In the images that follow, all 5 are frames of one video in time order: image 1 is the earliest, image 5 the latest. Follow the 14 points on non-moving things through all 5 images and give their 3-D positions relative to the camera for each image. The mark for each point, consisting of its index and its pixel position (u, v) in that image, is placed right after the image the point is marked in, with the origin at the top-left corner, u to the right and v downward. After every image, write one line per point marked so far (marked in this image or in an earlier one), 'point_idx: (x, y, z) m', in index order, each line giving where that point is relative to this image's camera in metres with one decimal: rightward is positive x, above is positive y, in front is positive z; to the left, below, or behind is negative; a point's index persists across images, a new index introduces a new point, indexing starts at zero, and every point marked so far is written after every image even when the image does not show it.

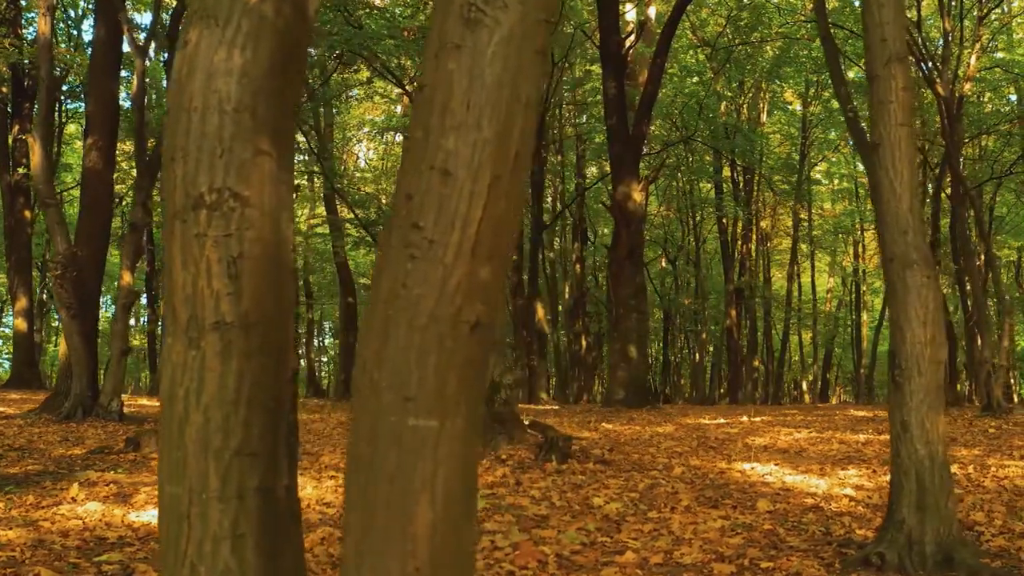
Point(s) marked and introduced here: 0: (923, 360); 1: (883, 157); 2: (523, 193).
0: (+2.0, -0.4, +3.6) m
1: (+1.9, +0.7, +3.8) m
2: (0.0, +0.2, +1.6) m
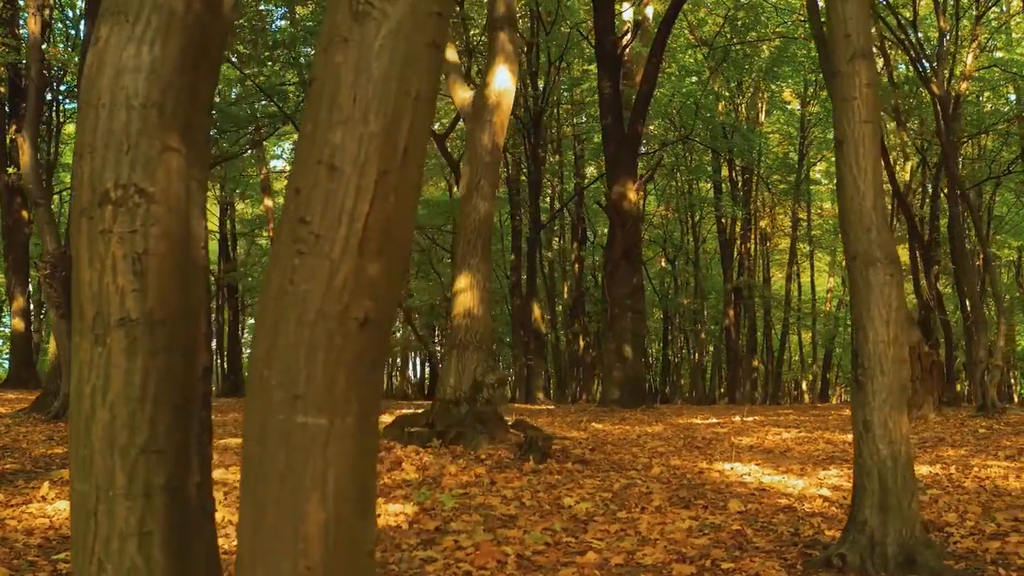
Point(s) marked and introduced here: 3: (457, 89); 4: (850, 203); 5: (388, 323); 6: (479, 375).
0: (+1.8, -0.3, +3.6) m
1: (+1.7, +0.7, +3.8) m
2: (-0.2, +0.2, +1.6) m
3: (-0.7, +2.3, +8.8) m
4: (+1.7, +0.4, +3.8) m
5: (-0.3, -0.1, +1.6) m
6: (-0.3, -0.9, +7.7) m
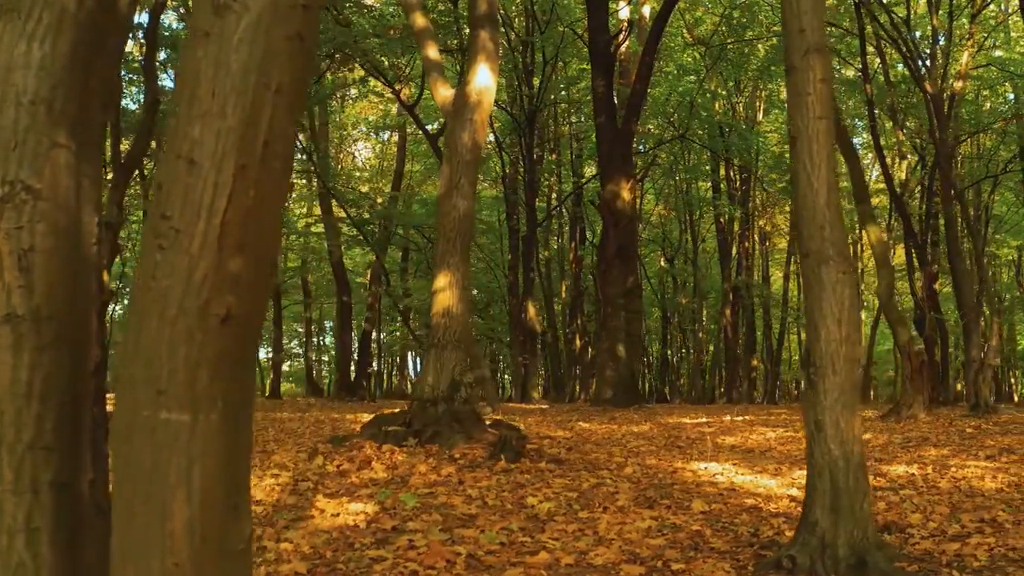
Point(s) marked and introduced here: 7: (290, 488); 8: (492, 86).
0: (+1.6, -0.3, +3.6) m
1: (+1.5, +0.7, +3.8) m
2: (-0.5, +0.2, +1.5) m
3: (-0.9, +2.4, +8.8) m
4: (+1.5, +0.4, +3.7) m
5: (-0.5, -0.1, +1.6) m
6: (-0.6, -0.9, +7.7) m
7: (-1.6, -1.4, +5.4) m
8: (-0.2, +2.3, +8.5) m
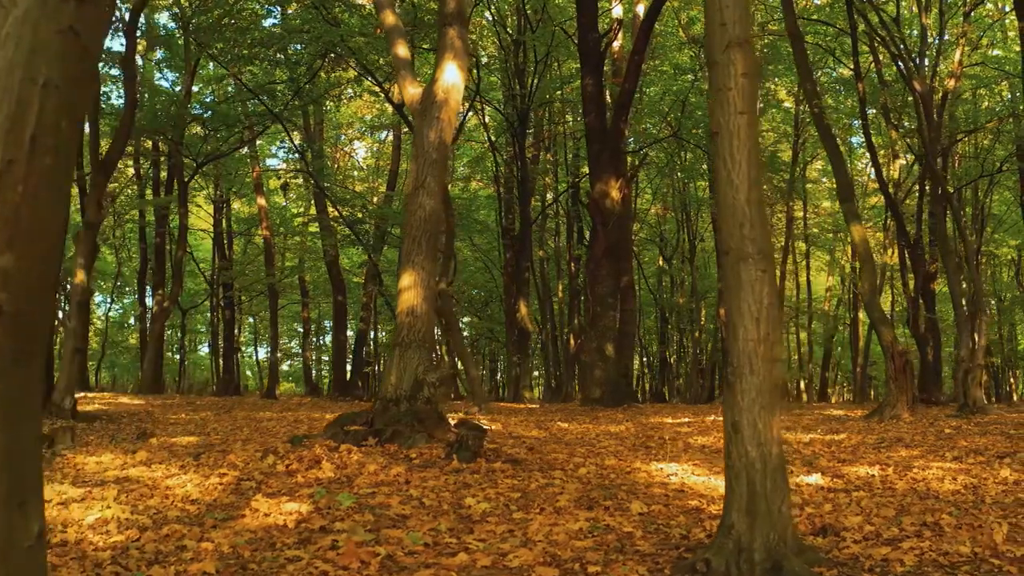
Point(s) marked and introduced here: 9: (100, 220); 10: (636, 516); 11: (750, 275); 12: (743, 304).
0: (+1.1, -0.3, +3.5) m
1: (+1.0, +0.7, +3.7) m
2: (-0.9, +0.2, +1.5) m
3: (-1.2, +2.4, +8.7) m
4: (+1.0, +0.4, +3.7) m
5: (-1.0, 0.0, +1.5) m
6: (-1.0, -0.9, +7.7) m
7: (-2.0, -1.4, +5.3) m
8: (-0.6, +2.3, +8.5) m
9: (-6.2, +1.0, +11.2) m
10: (+0.8, -1.4, +4.7) m
11: (+1.1, +0.1, +3.6) m
12: (+1.1, -0.1, +3.6) m
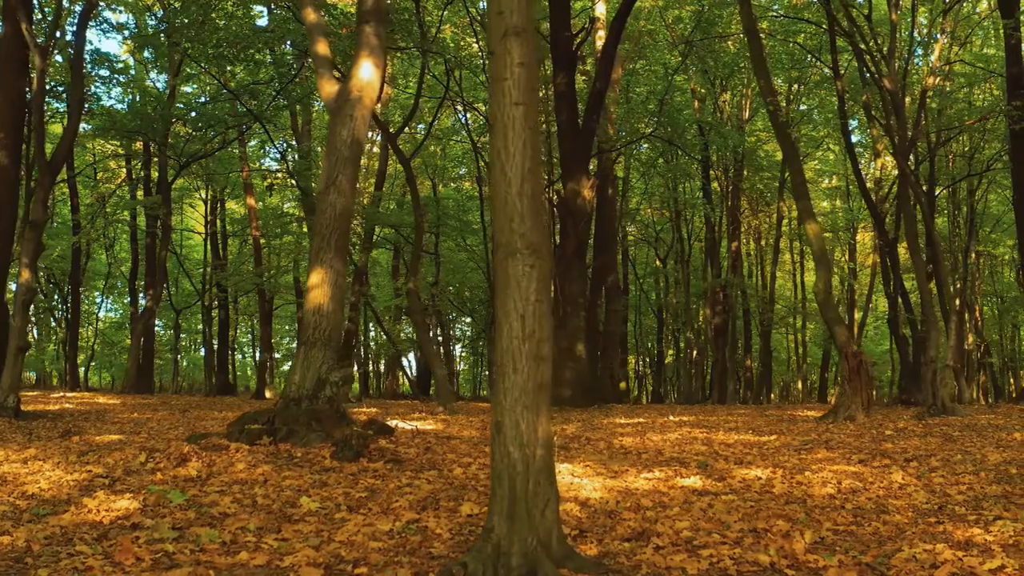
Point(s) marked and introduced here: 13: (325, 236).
0: (0.0, -0.3, +3.4) m
1: (-0.1, +0.7, +3.6) m
2: (-2.1, +0.3, +1.5) m
3: (-2.2, +2.4, +8.7) m
4: (-0.1, +0.5, +3.6) m
5: (-2.1, 0.0, +1.5) m
6: (-1.9, -0.9, +7.6) m
7: (-3.1, -1.4, +5.3) m
8: (-1.6, +2.3, +8.4) m
9: (-7.1, +1.1, +11.3) m
10: (-0.3, -1.4, +4.6) m
11: (0.0, +0.1, +3.5) m
12: (0.0, -0.1, +3.5) m
13: (-2.0, +0.6, +8.0) m
